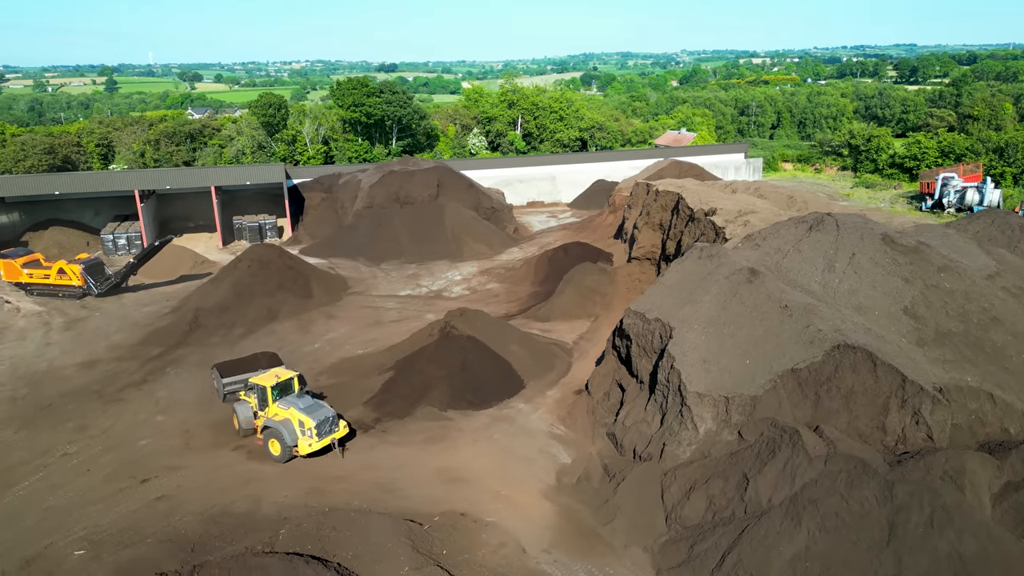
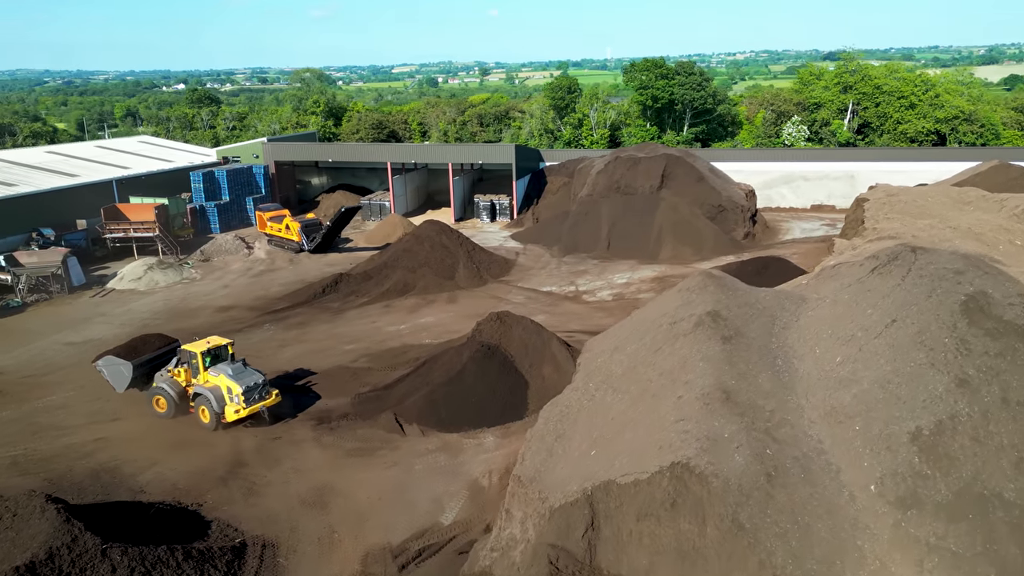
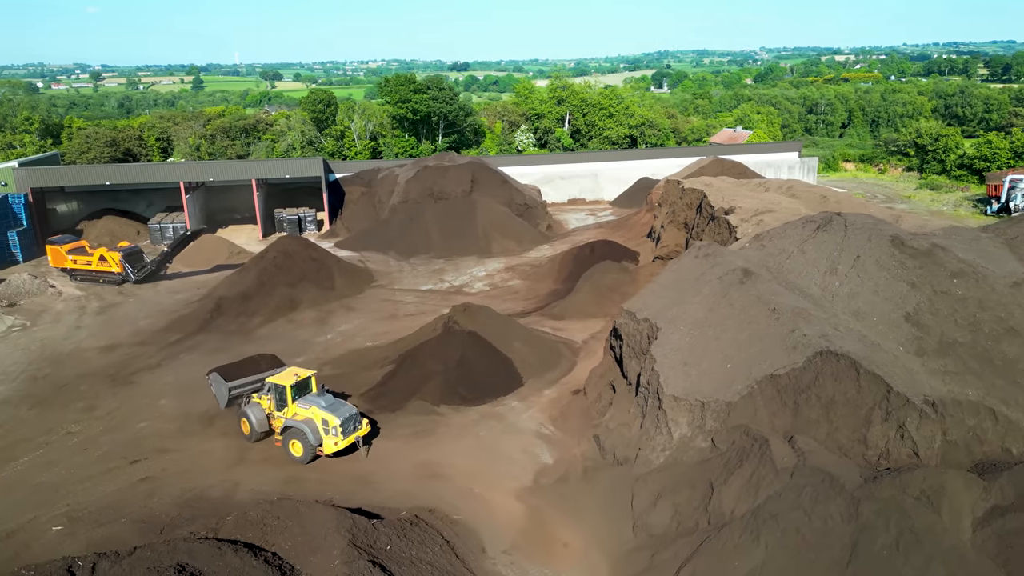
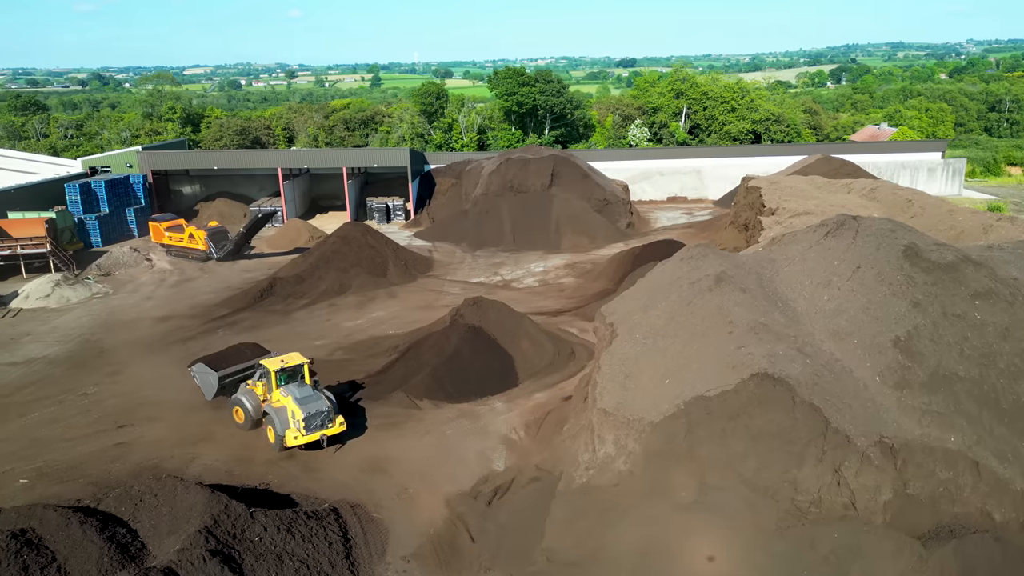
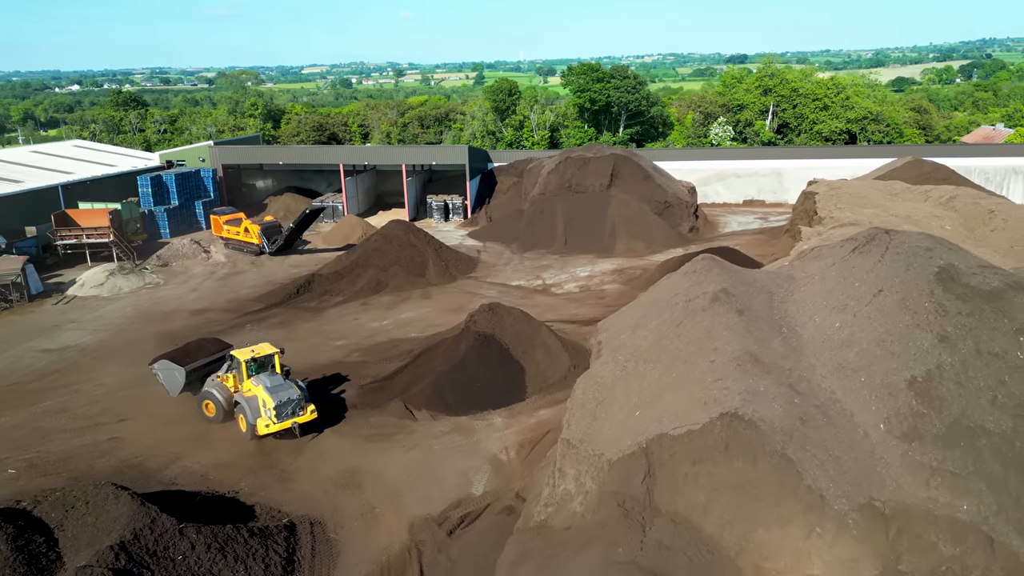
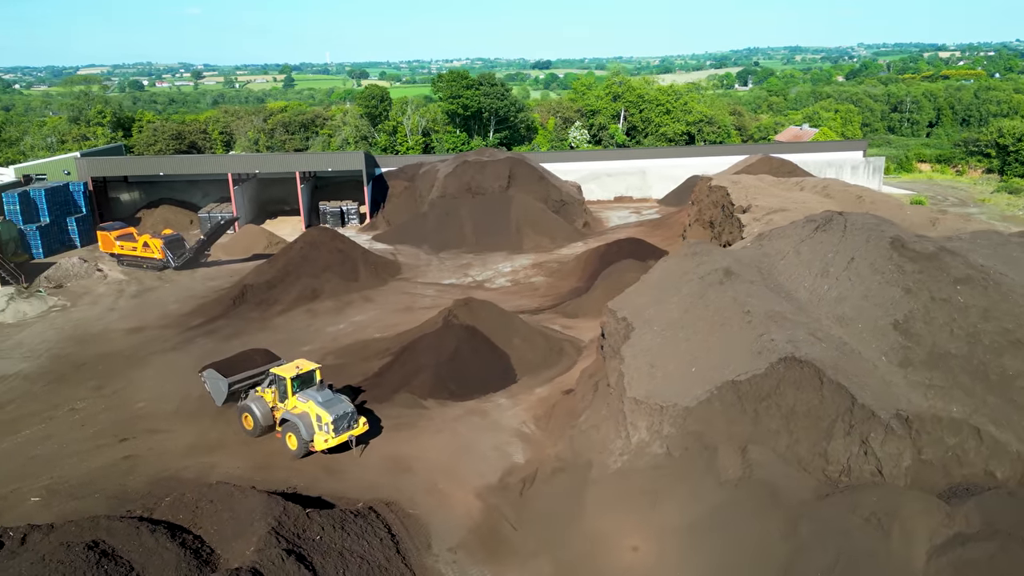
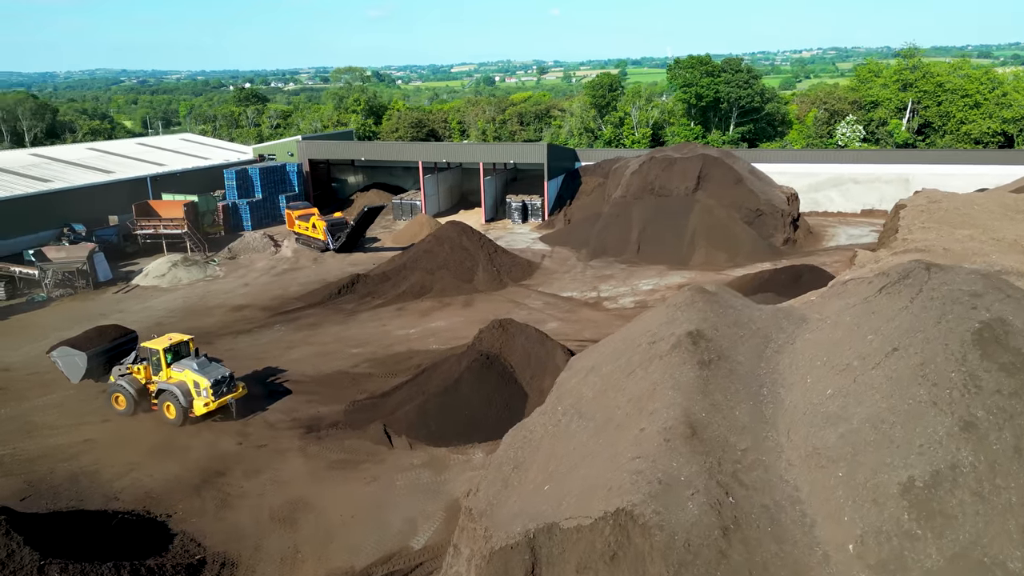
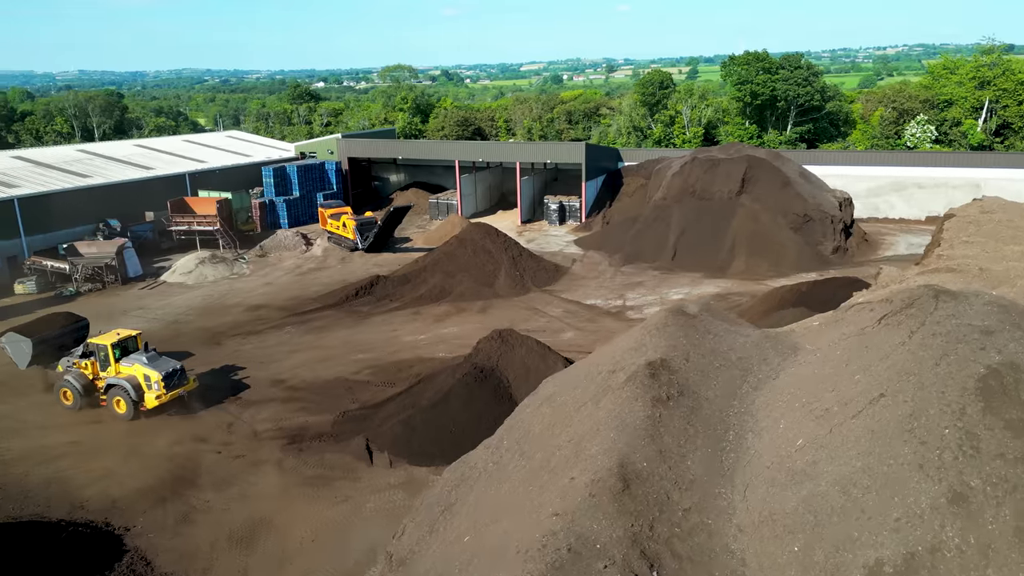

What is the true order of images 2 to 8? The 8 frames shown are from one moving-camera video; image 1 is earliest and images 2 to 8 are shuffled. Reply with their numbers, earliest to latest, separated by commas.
3, 6, 4, 5, 2, 7, 8
